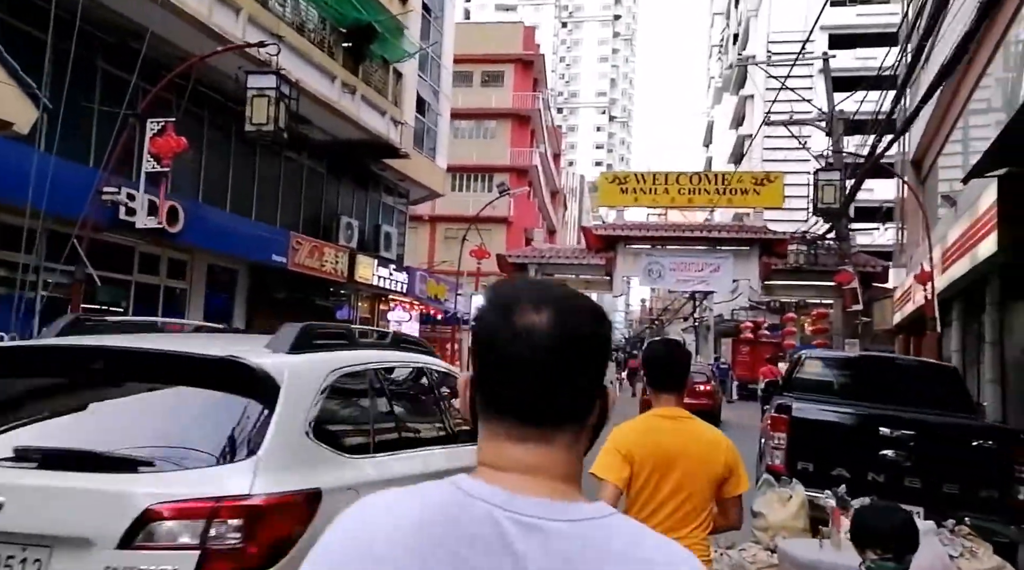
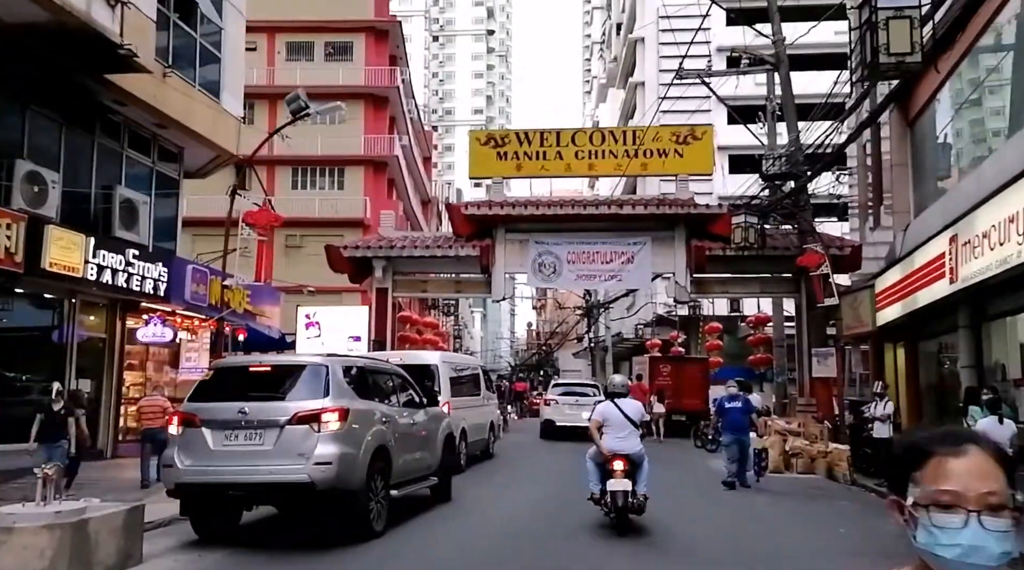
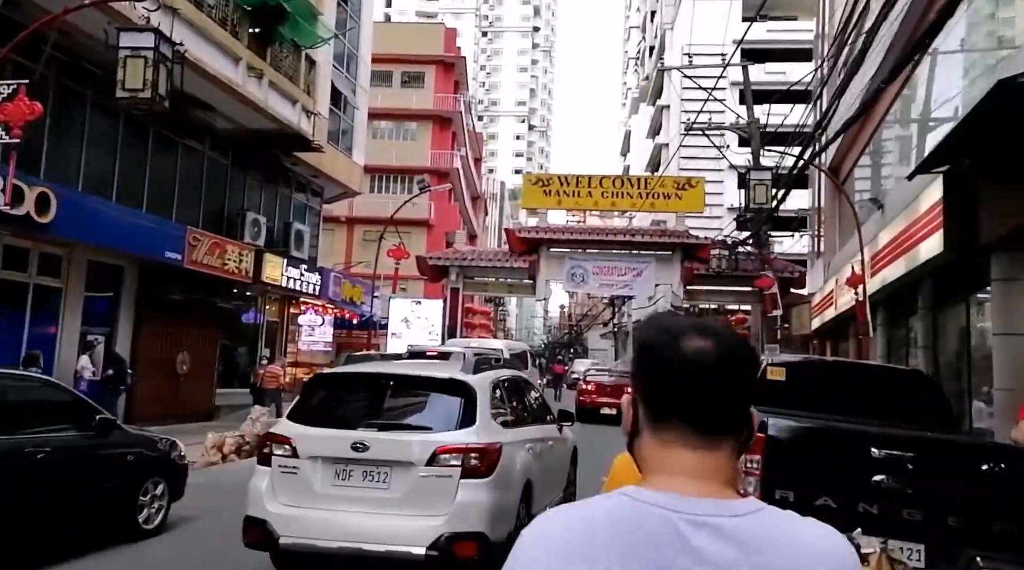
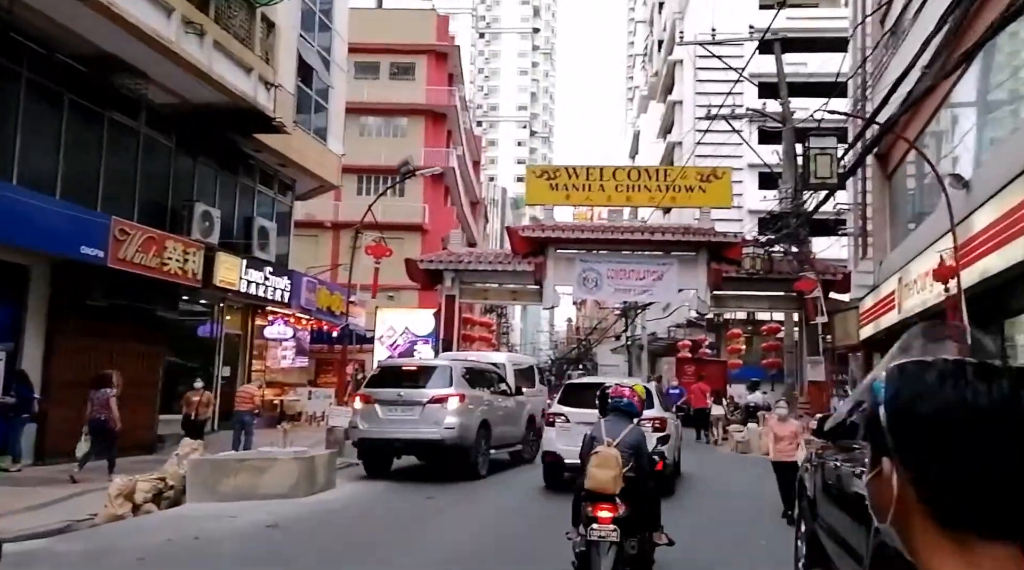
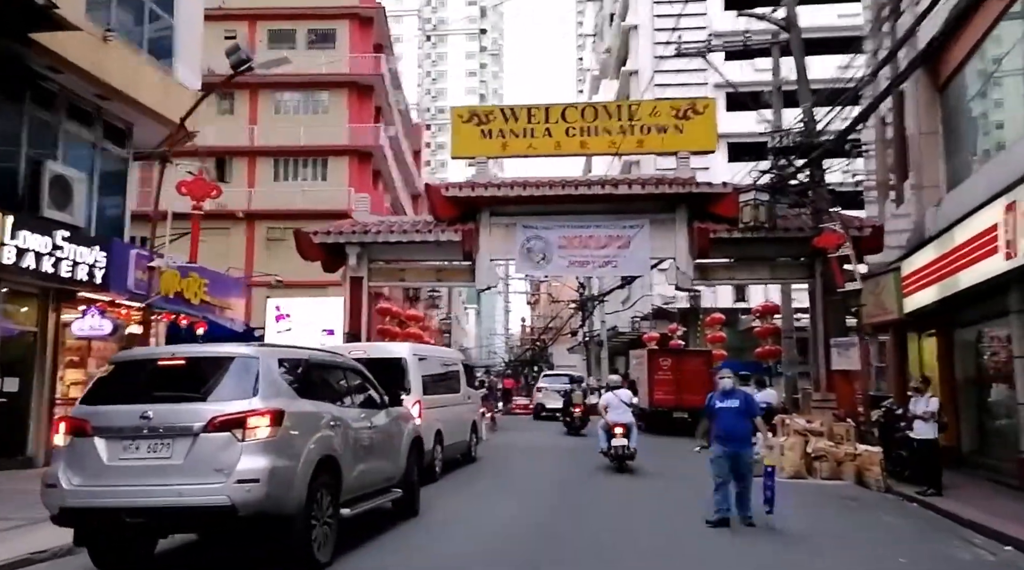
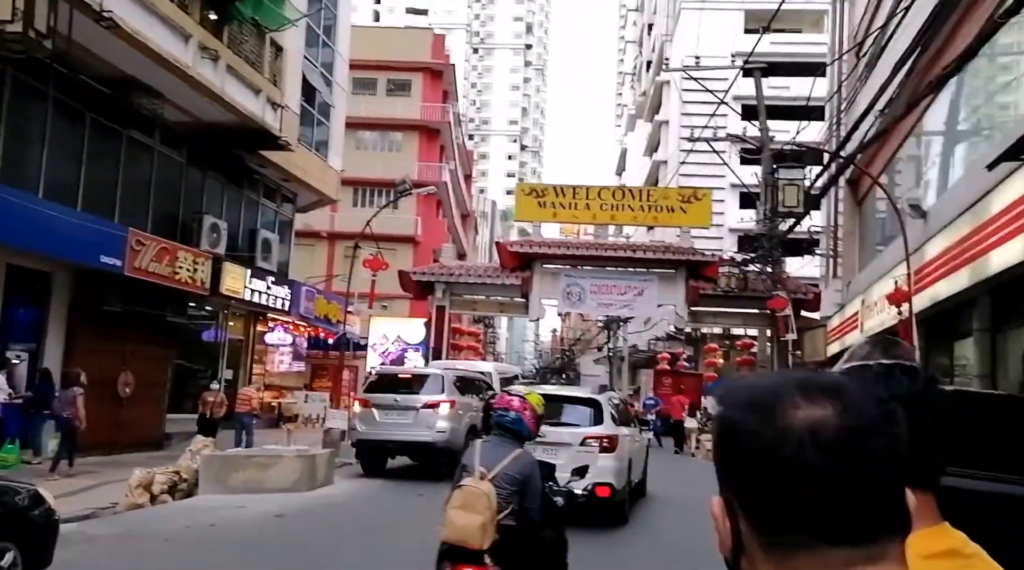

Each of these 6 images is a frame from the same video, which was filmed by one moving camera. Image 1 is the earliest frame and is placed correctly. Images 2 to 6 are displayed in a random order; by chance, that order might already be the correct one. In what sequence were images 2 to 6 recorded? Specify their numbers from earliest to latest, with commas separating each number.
3, 6, 4, 2, 5
